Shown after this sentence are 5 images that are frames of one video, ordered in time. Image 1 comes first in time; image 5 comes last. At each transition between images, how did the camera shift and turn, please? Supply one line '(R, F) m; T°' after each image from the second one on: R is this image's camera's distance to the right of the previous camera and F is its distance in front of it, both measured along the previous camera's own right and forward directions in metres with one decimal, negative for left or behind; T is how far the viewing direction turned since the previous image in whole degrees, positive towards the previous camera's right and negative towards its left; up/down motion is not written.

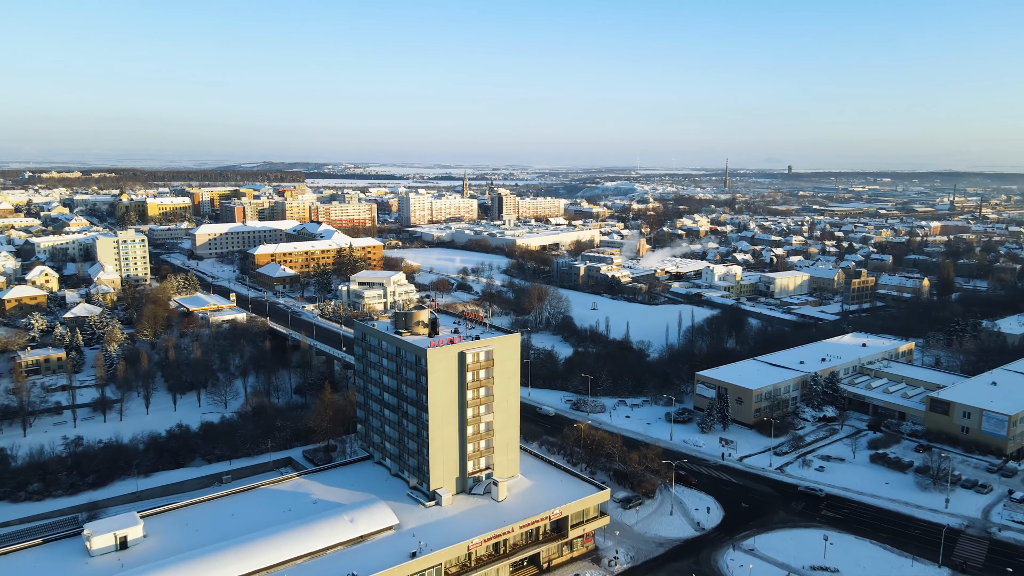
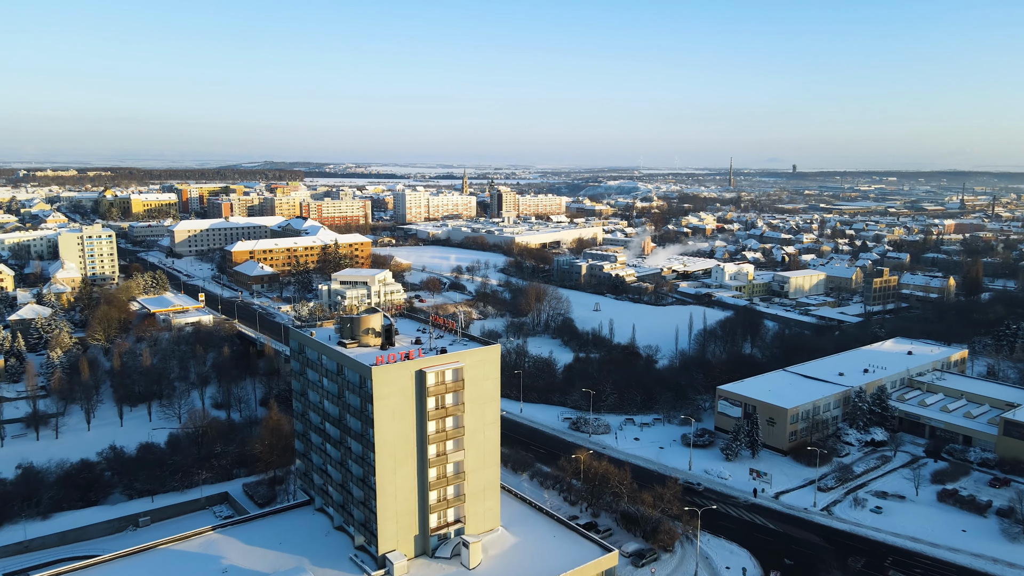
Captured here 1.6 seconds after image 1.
(+0.4, +3.4) m; 0°
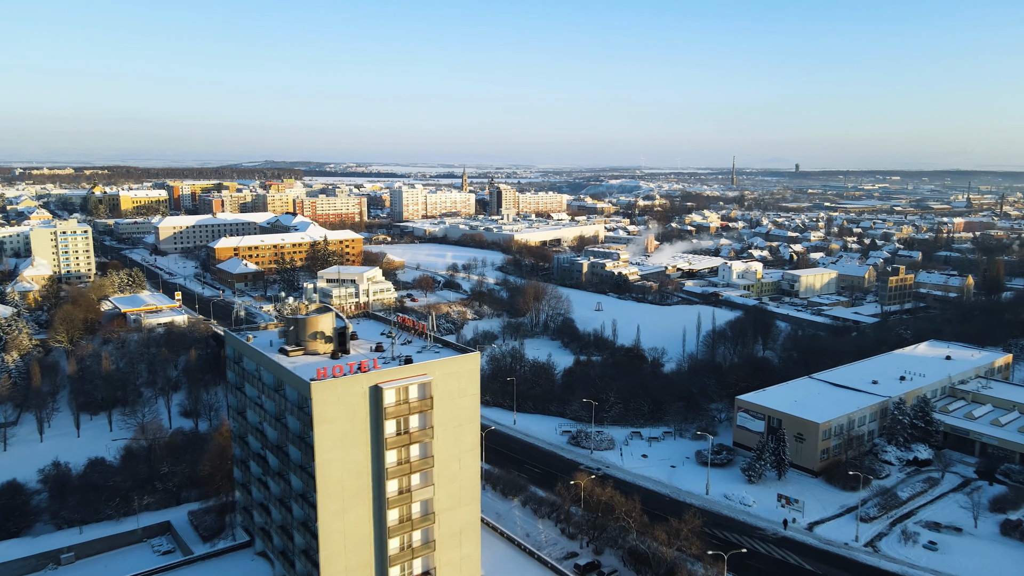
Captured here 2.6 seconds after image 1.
(+0.2, +2.2) m; 0°
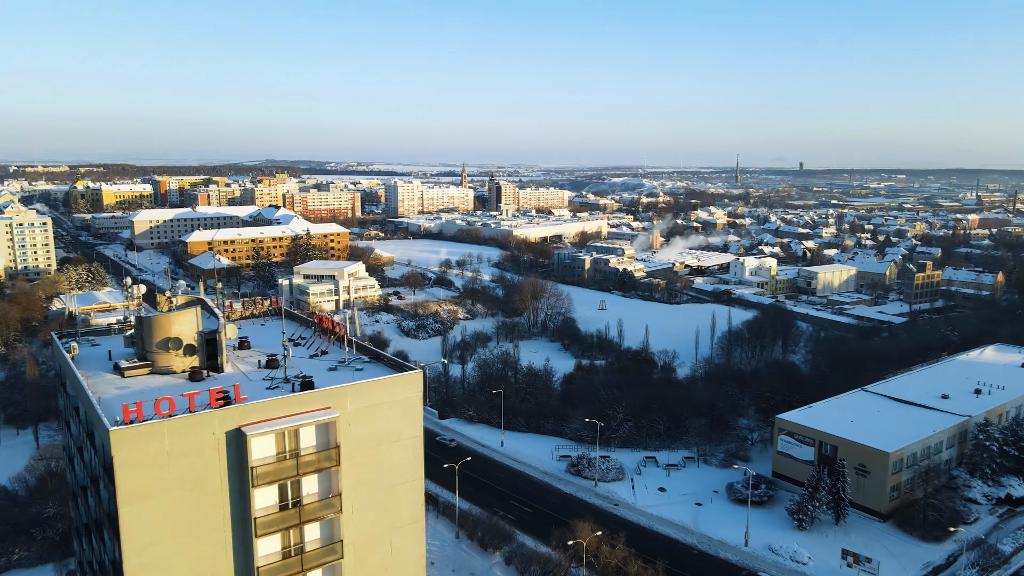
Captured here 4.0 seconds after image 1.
(+0.3, +3.2) m; 0°
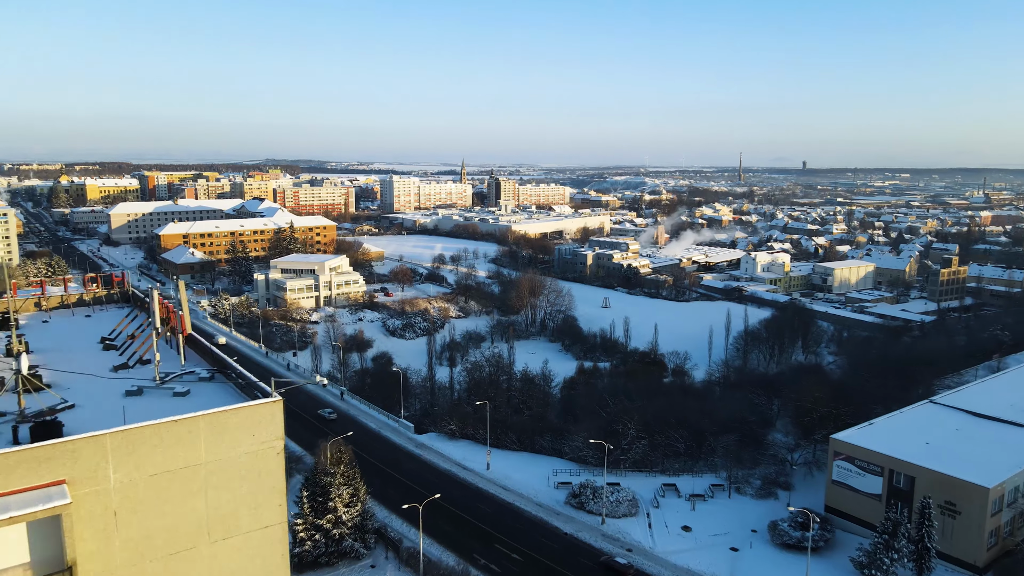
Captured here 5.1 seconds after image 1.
(+0.2, +2.7) m; 0°
